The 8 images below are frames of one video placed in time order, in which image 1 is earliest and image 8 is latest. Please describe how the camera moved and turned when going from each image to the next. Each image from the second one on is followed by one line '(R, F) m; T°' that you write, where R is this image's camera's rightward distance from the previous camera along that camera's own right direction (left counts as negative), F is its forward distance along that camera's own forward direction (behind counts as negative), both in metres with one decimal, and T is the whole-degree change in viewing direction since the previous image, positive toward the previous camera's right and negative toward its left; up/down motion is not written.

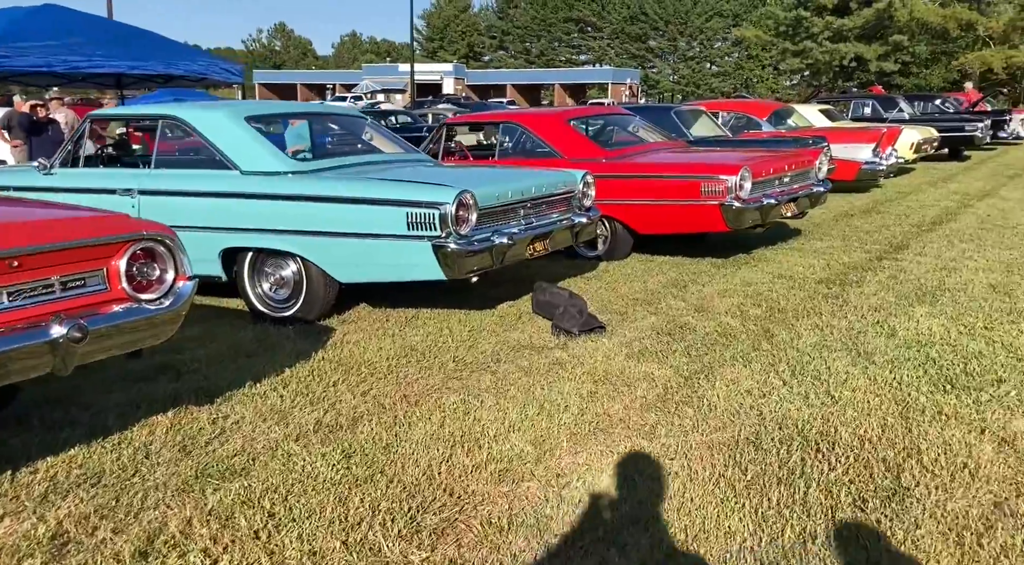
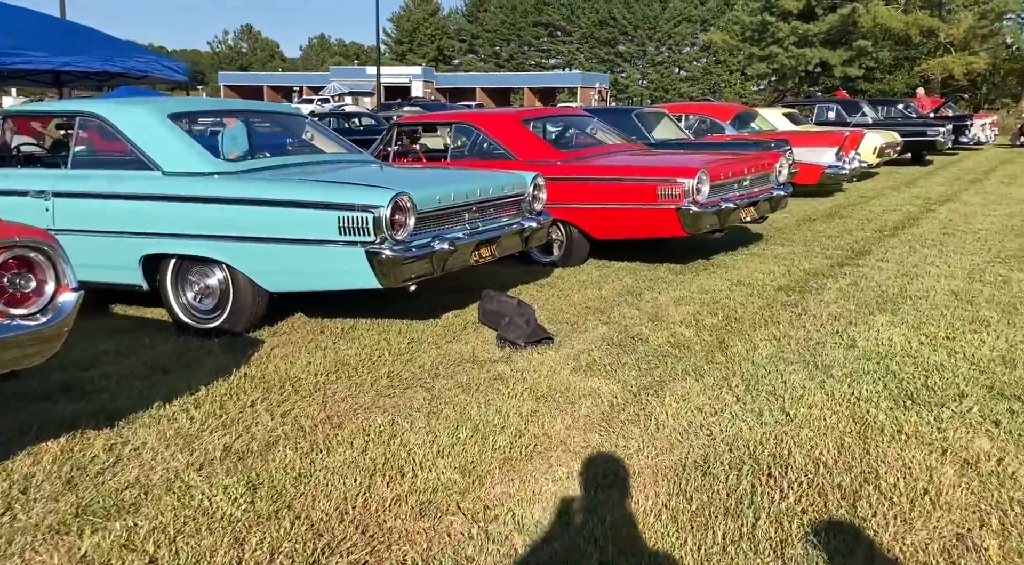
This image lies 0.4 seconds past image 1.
(+0.2, +0.3) m; +2°
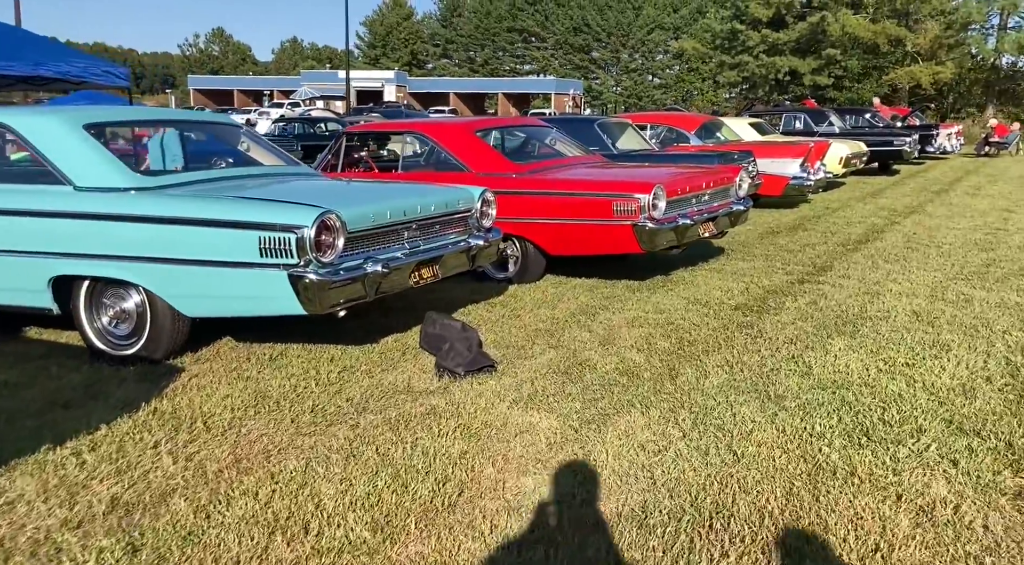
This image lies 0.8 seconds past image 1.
(+0.2, +0.2) m; +2°
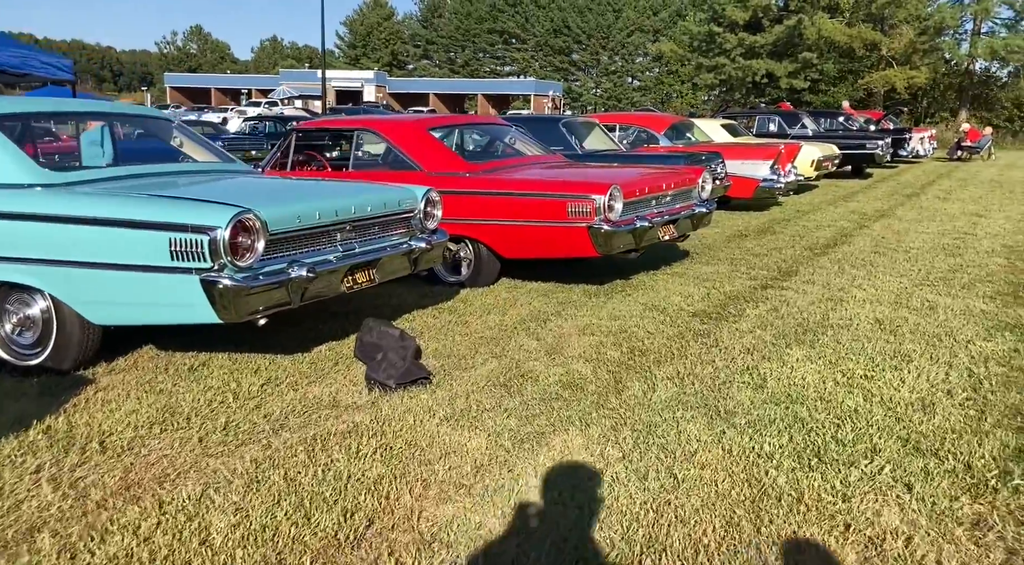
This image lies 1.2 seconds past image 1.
(+0.2, +0.2) m; +1°
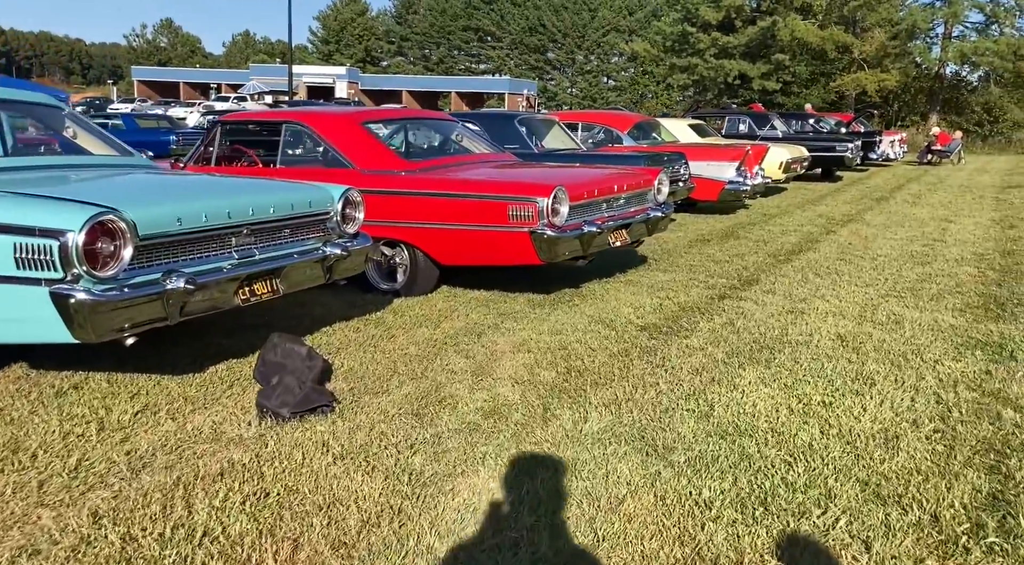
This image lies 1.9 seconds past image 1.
(+0.3, +0.4) m; +2°
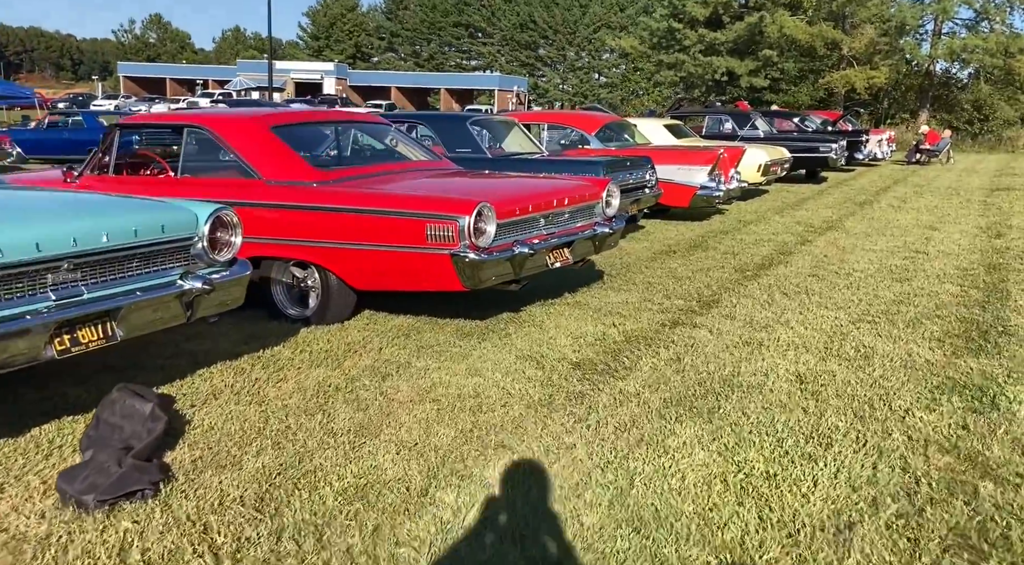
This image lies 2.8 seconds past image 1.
(+0.4, +0.6) m; 0°
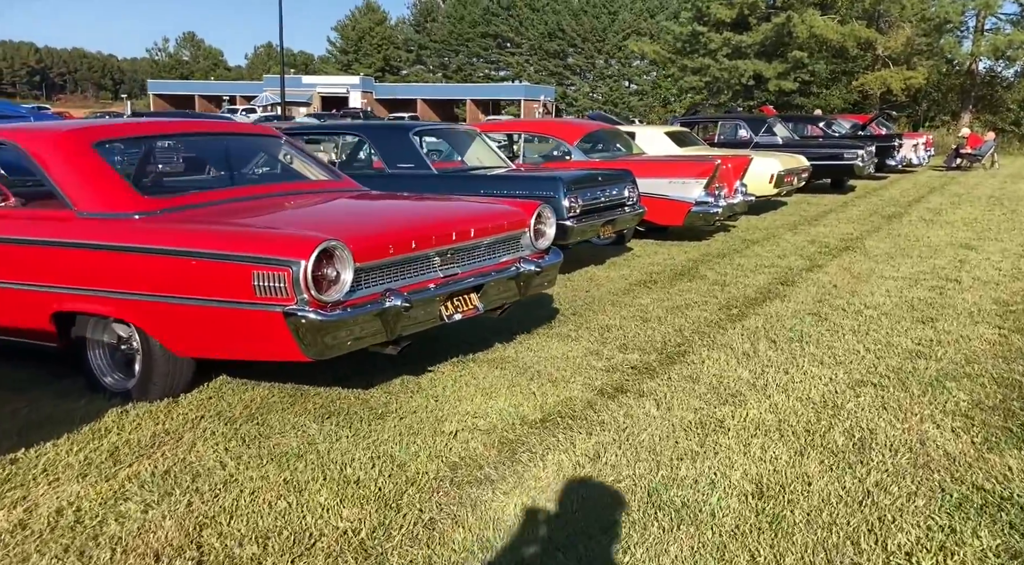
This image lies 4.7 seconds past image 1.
(+0.8, +1.2) m; -3°
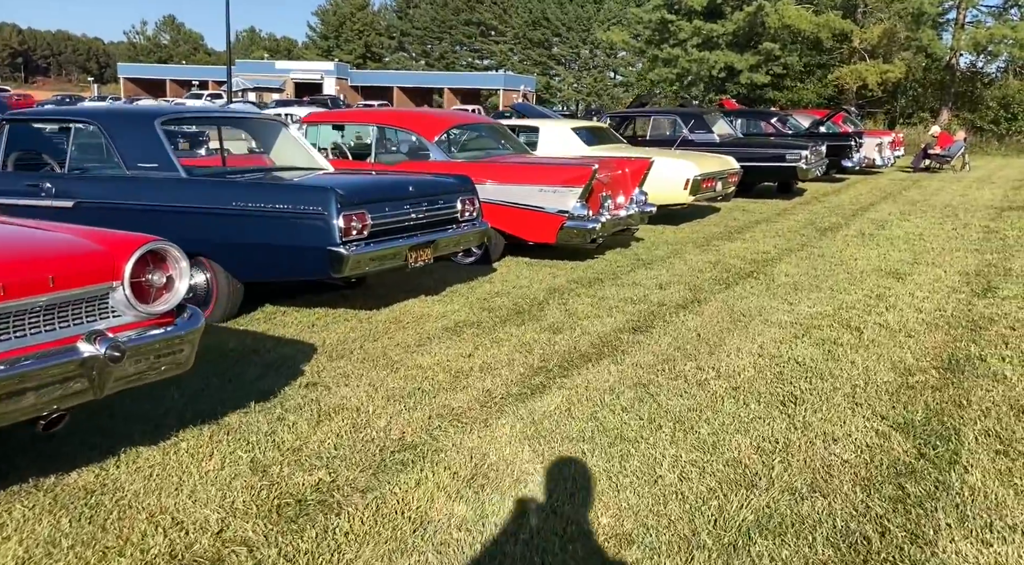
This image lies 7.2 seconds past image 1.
(+1.5, +1.5) m; +1°
